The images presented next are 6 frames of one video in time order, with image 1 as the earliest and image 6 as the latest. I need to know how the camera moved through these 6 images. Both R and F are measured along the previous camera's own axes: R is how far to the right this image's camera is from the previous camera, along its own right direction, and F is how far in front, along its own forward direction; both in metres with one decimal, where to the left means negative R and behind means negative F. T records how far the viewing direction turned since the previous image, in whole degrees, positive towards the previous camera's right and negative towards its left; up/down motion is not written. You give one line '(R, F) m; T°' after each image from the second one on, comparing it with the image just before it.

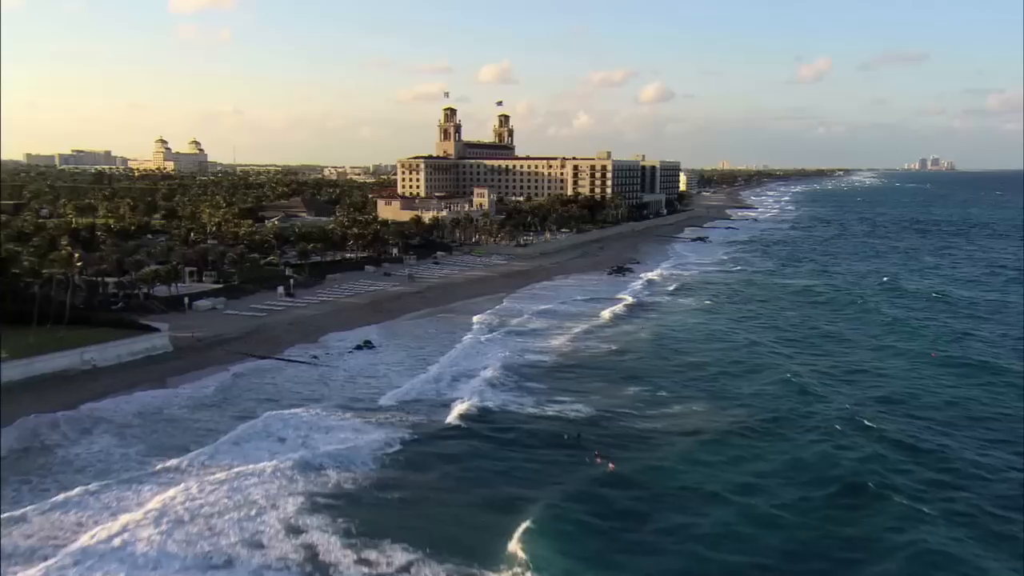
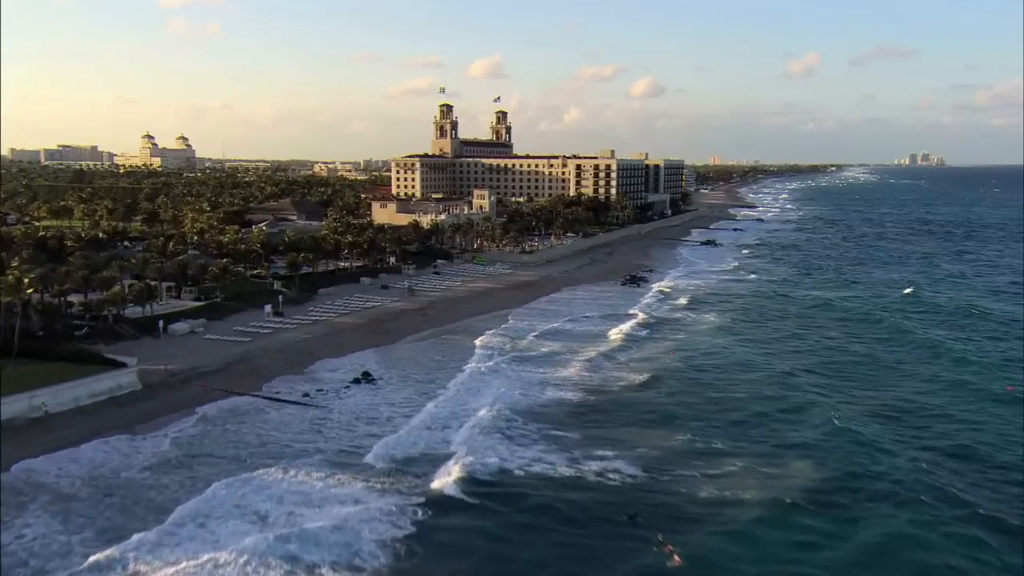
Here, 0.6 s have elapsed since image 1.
(-1.3, +5.8) m; +1°
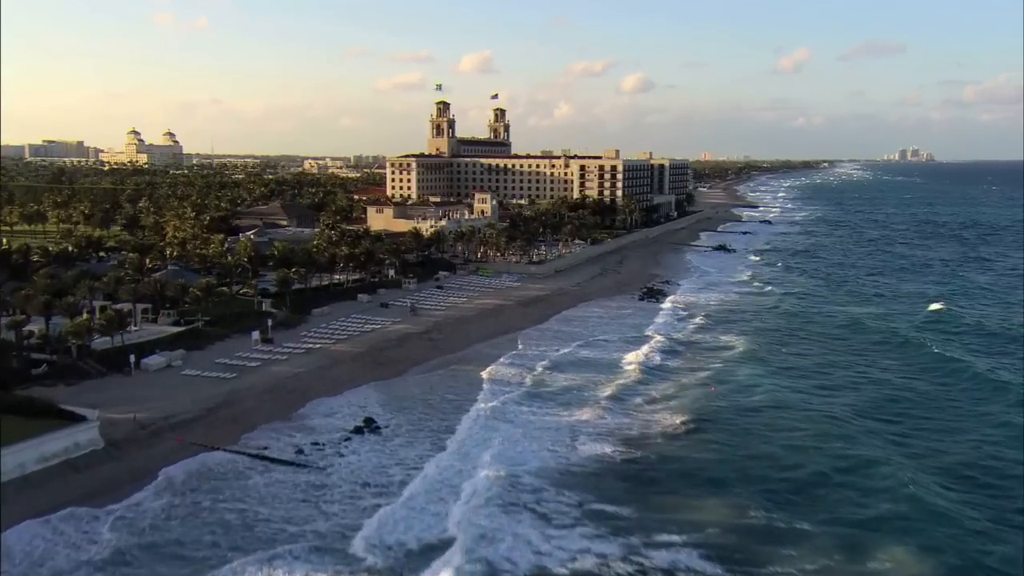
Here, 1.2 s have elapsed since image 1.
(-1.5, +5.9) m; +1°
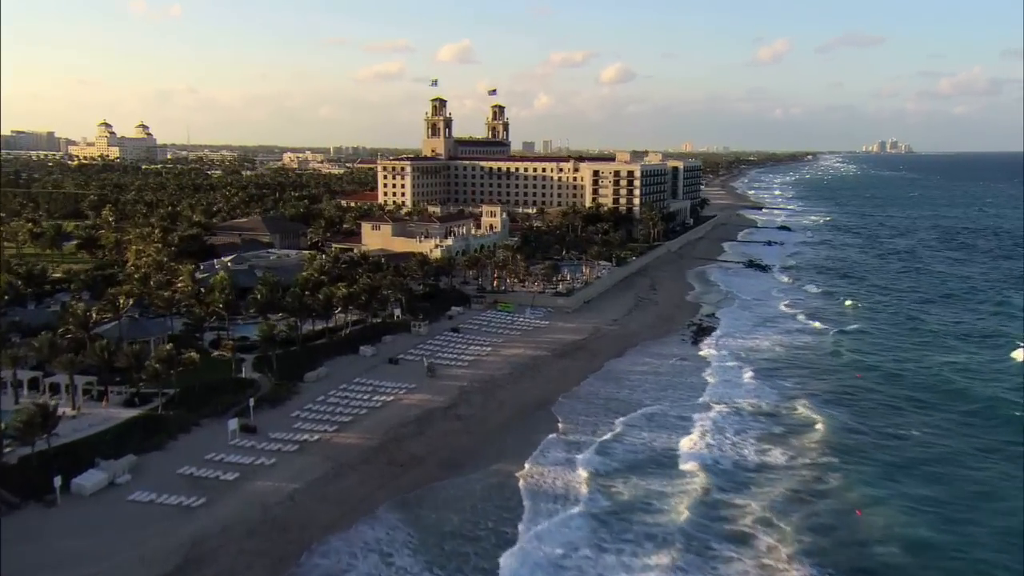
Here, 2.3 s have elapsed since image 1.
(-3.3, +11.7) m; +1°
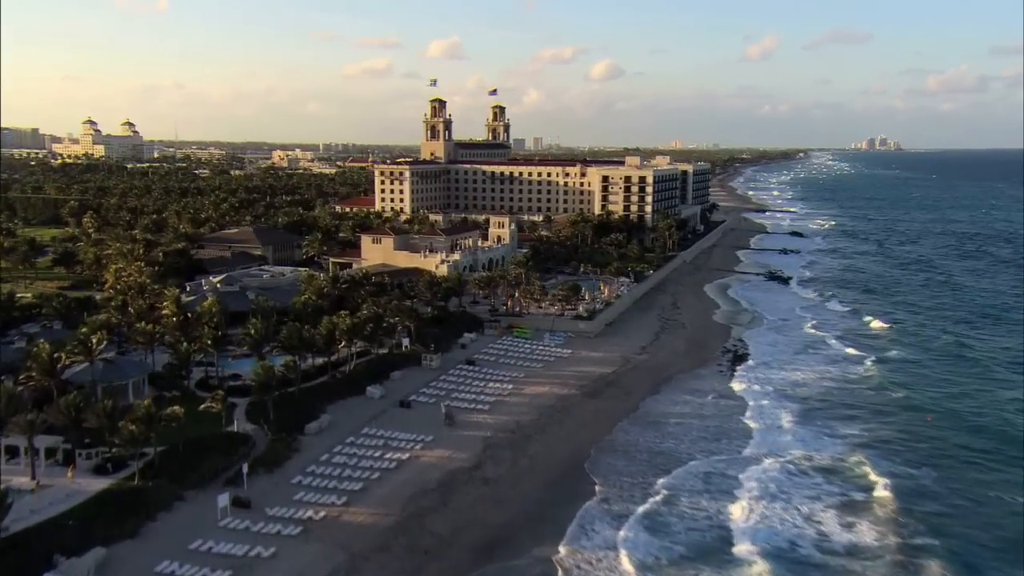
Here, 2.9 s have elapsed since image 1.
(-1.9, +5.8) m; +1°
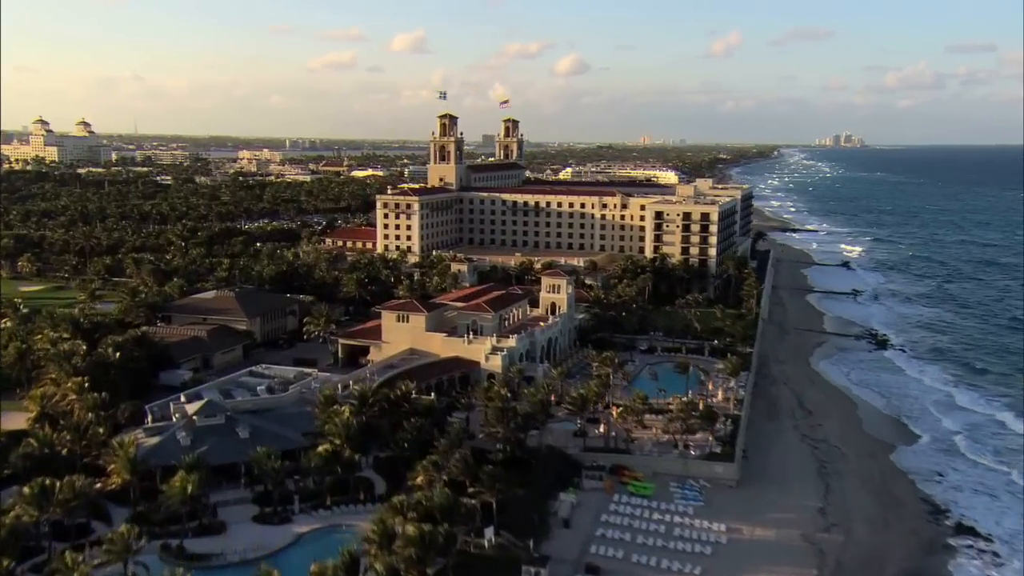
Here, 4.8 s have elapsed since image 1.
(-6.8, +19.2) m; +2°
